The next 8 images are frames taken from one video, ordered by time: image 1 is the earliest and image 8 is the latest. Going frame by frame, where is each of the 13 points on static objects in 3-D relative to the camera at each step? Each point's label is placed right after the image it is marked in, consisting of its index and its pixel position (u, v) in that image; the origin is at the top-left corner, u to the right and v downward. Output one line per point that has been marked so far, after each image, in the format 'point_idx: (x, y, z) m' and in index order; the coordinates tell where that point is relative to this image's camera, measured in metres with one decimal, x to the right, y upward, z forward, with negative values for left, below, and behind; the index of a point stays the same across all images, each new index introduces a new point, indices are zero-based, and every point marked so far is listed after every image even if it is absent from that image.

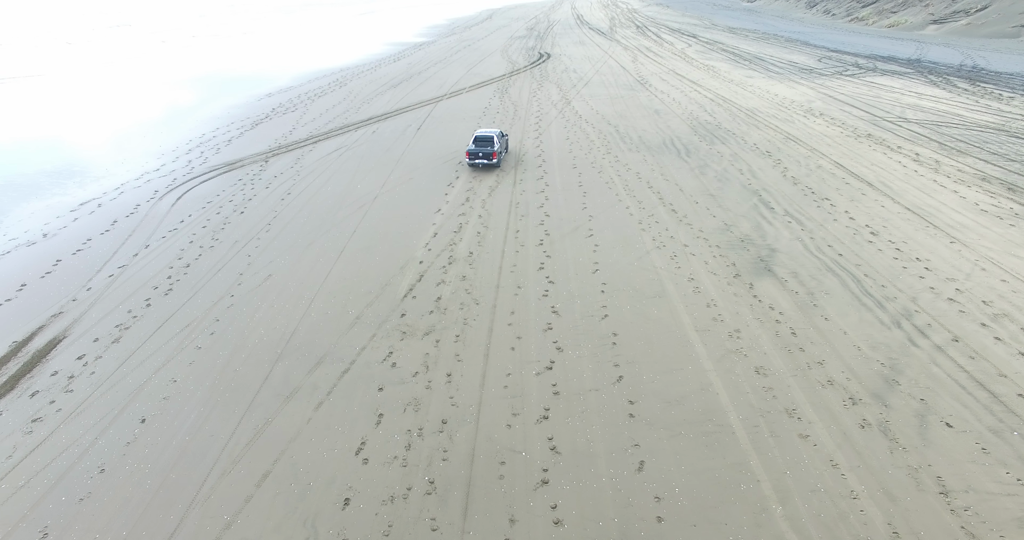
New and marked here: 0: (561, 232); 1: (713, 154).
0: (+1.1, +0.8, +13.5) m
1: (+6.2, +3.6, +19.2) m
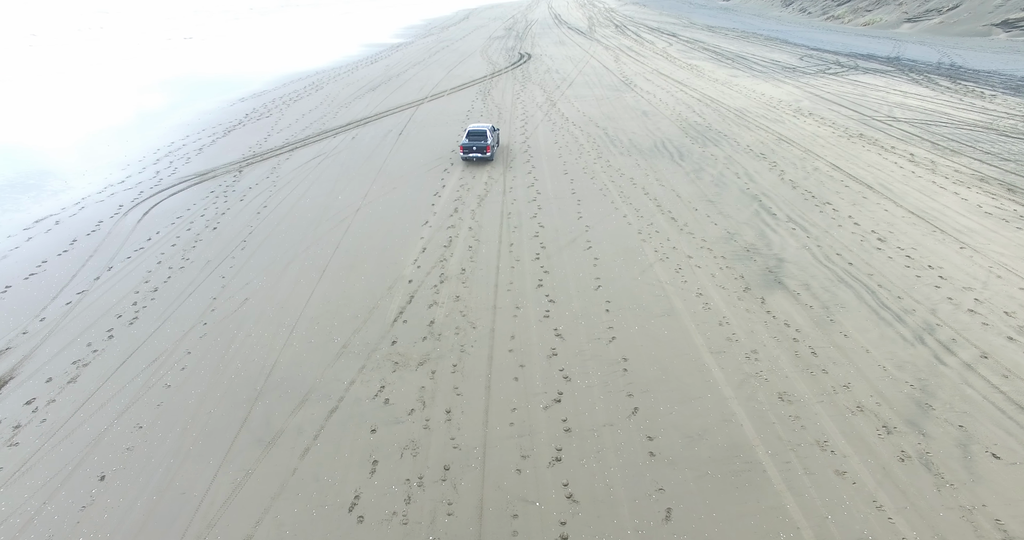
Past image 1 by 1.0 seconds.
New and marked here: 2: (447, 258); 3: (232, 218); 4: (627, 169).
0: (+0.9, +0.5, +12.8) m
1: (+5.8, +3.4, +18.7) m
2: (-1.3, +0.2, +12.4) m
3: (-6.7, +1.3, +14.9) m
4: (+3.2, +2.8, +17.4) m
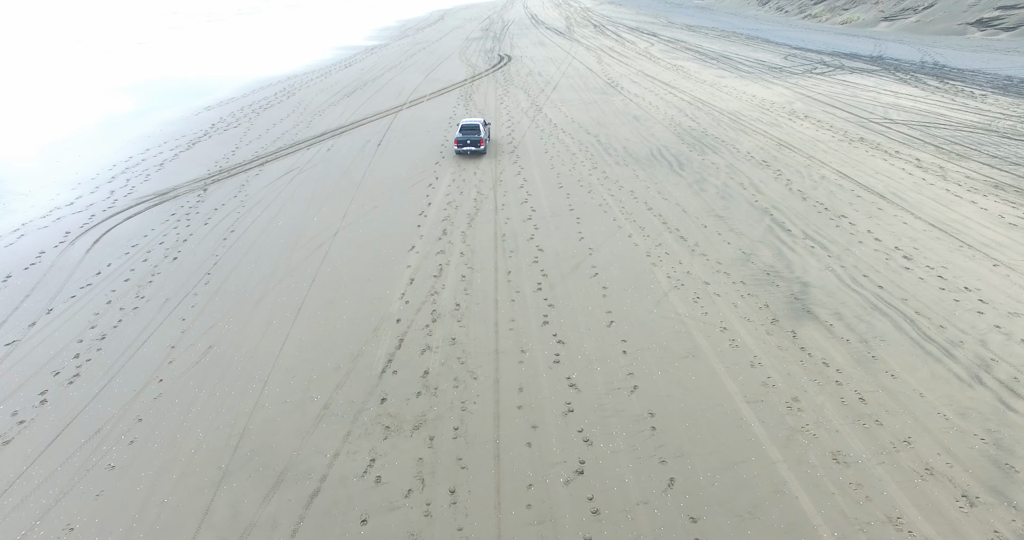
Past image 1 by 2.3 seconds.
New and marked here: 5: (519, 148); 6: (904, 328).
0: (+0.9, -0.1, +11.6) m
1: (+5.5, +3.0, +17.6) m
2: (-1.3, -0.4, +11.1) m
3: (-6.8, +0.6, +13.4) m
4: (+3.0, +2.3, +16.3) m
5: (+0.2, +3.9, +19.5) m
6: (+6.2, -0.9, +9.8) m
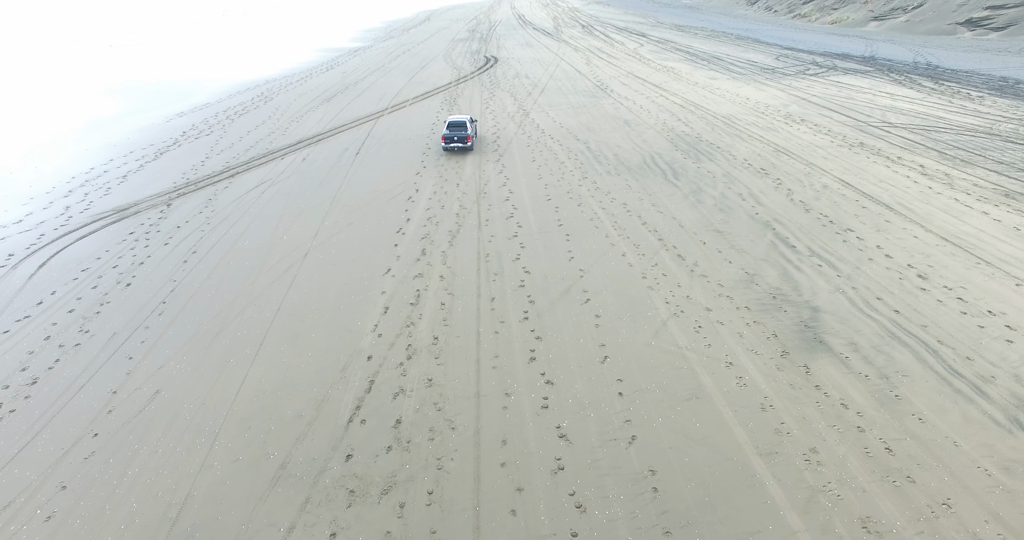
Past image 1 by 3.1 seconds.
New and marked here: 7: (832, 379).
0: (+0.6, -0.5, +10.6) m
1: (+5.1, +2.6, +16.7) m
2: (-1.6, -0.8, +10.1) m
3: (-7.2, 0.0, +12.3) m
4: (+2.6, +1.9, +15.3) m
5: (-0.2, +3.4, +18.5) m
6: (+6.0, -1.3, +8.9) m
7: (+4.4, -1.5, +8.6) m
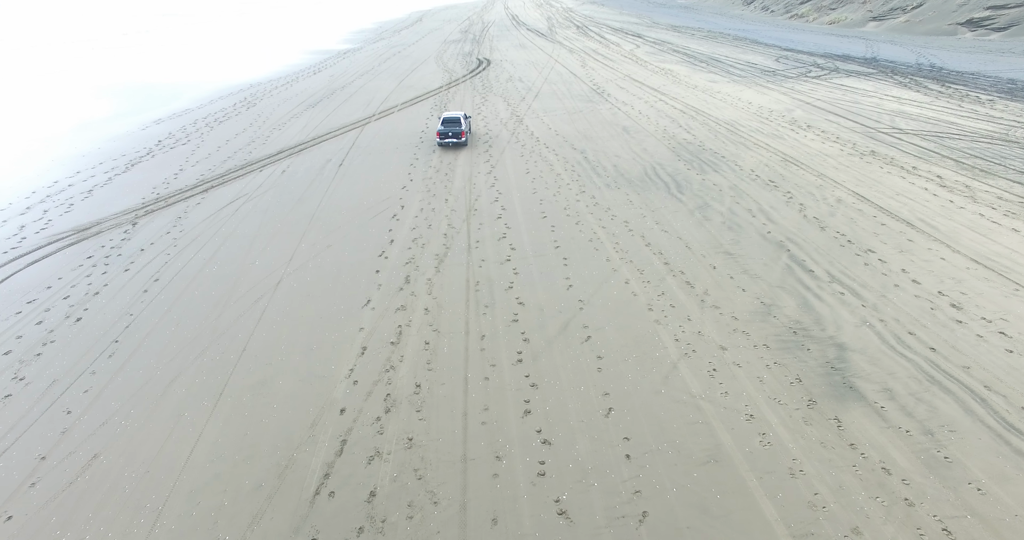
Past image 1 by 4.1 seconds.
0: (+0.5, -1.0, +9.5) m
1: (+5.0, +2.1, +15.6) m
2: (-1.7, -1.4, +9.0) m
3: (-7.3, -0.5, +11.1) m
4: (+2.4, +1.4, +14.2) m
5: (-0.4, +2.9, +17.4) m
6: (+5.8, -1.8, +7.8) m
7: (+4.3, -2.0, +7.5) m
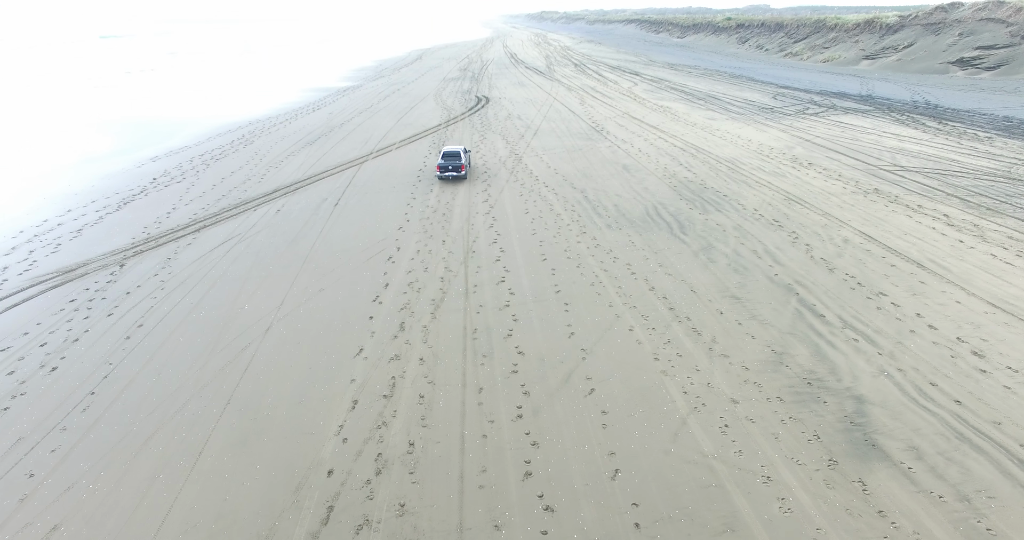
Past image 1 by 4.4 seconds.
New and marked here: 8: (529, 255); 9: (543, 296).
0: (+0.5, -1.7, +9.0) m
1: (+4.9, +1.0, +15.3) m
2: (-1.7, -2.1, +8.5) m
3: (-7.3, -1.3, +10.6) m
4: (+2.4, +0.4, +13.9) m
5: (-0.5, +1.8, +17.1) m
6: (+5.8, -2.4, +7.3) m
7: (+4.3, -2.6, +7.0) m
8: (+0.4, +0.3, +13.7) m
9: (+0.6, -0.5, +11.8) m
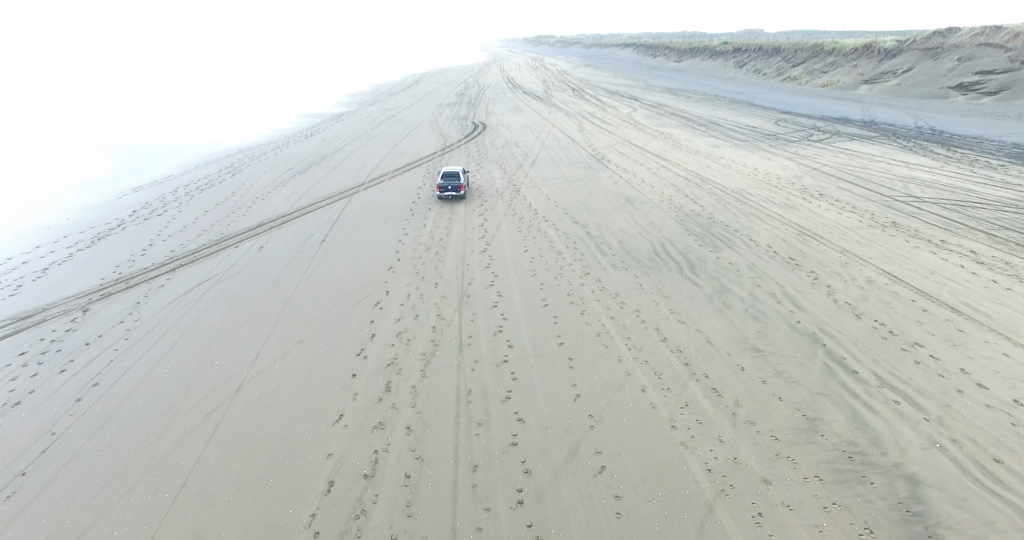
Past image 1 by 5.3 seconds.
0: (+0.5, -2.5, +7.8) m
1: (+4.9, 0.0, +14.3) m
2: (-1.7, -2.8, +7.3) m
3: (-7.3, -2.2, +9.5) m
4: (+2.4, -0.5, +12.8) m
5: (-0.5, +0.7, +16.1) m
6: (+5.8, -3.1, +6.1) m
7: (+4.3, -3.3, +5.8) m
8: (+0.4, -0.6, +12.6) m
9: (+0.6, -1.3, +10.7) m
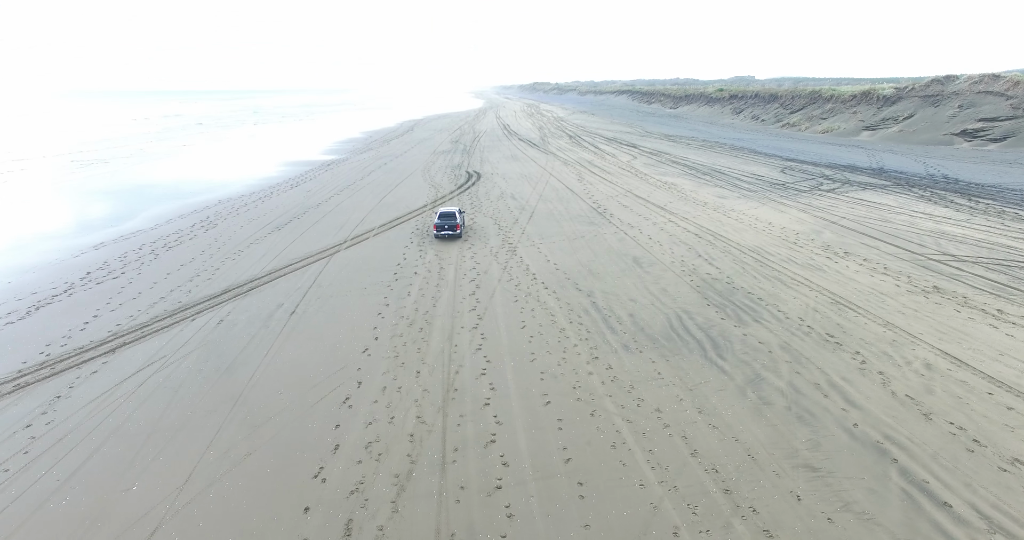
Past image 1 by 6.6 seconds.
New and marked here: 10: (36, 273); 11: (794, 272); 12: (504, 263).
0: (+0.4, -3.7, +5.7) m
1: (+4.8, -1.6, +12.2) m
2: (-1.8, -4.0, +5.1) m
3: (-7.4, -3.5, +7.2) m
4: (+2.3, -2.0, +10.7) m
5: (-0.6, -1.1, +14.0) m
6: (+5.8, -4.2, +3.9) m
7: (+4.3, -4.3, +3.6) m
8: (+0.3, -2.1, +10.5) m
9: (+0.5, -2.7, +8.6) m
10: (-14.4, -0.3, +18.8) m
11: (+7.8, 0.0, +17.1) m
12: (-0.3, +0.2, +18.2) m
